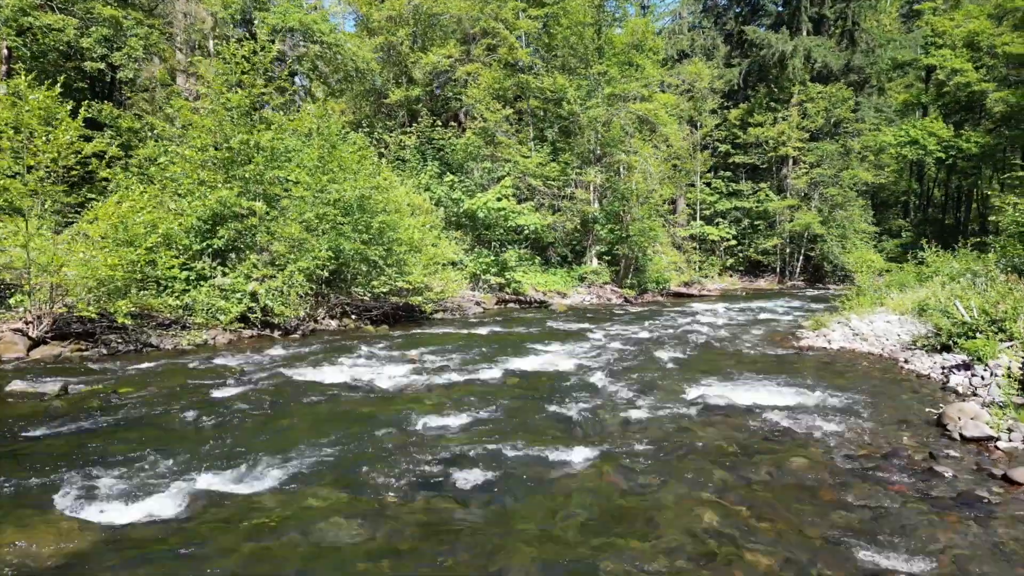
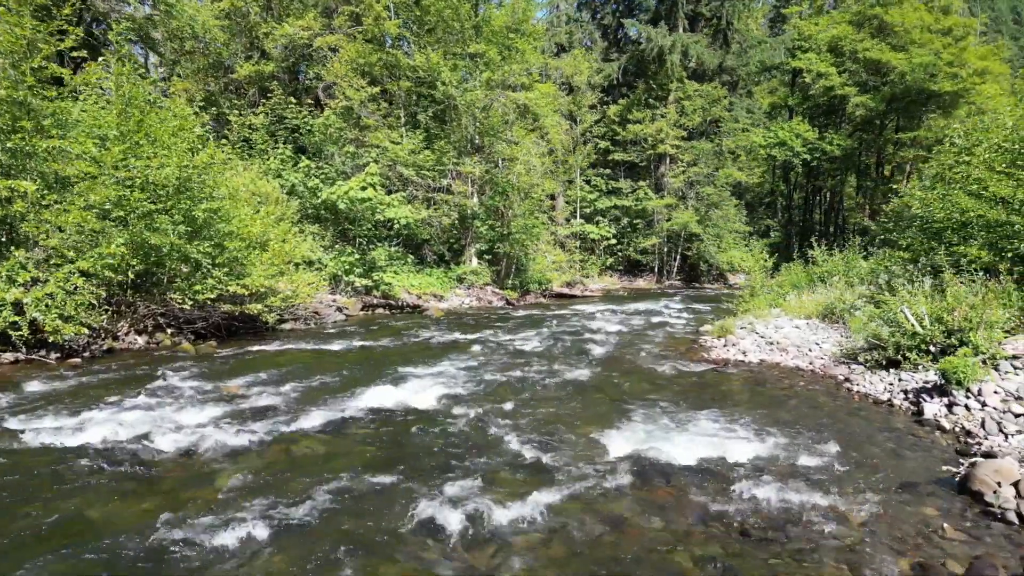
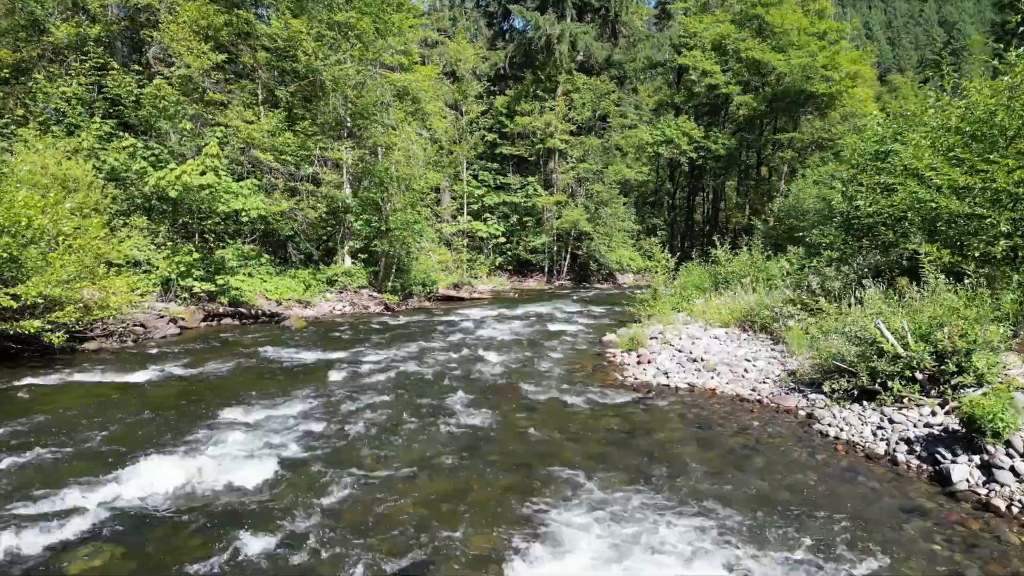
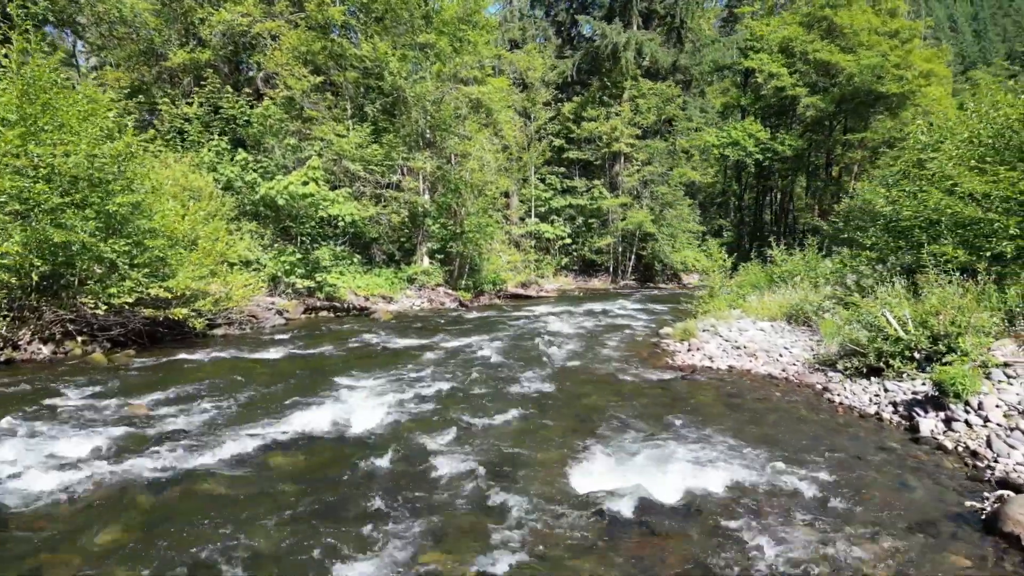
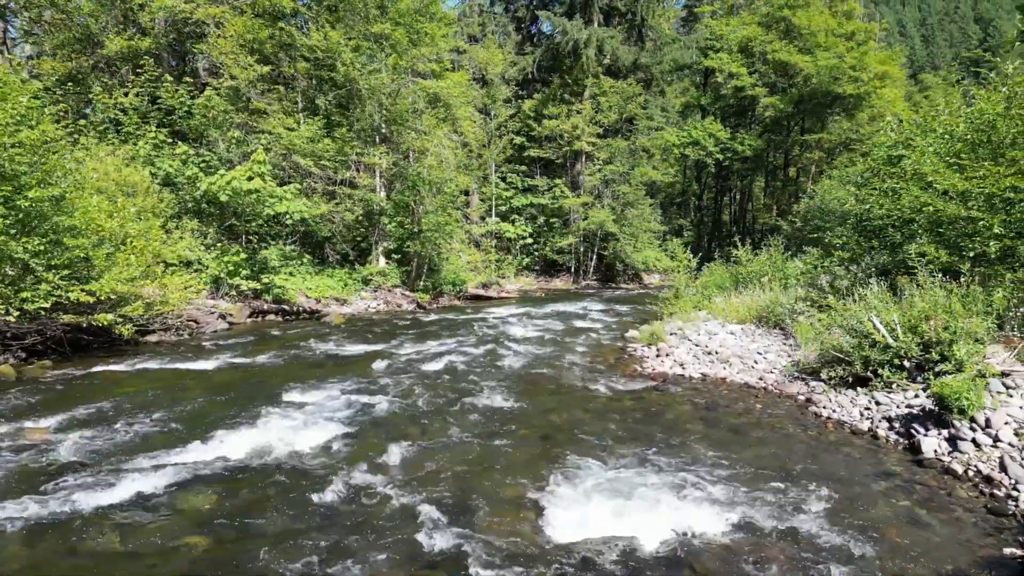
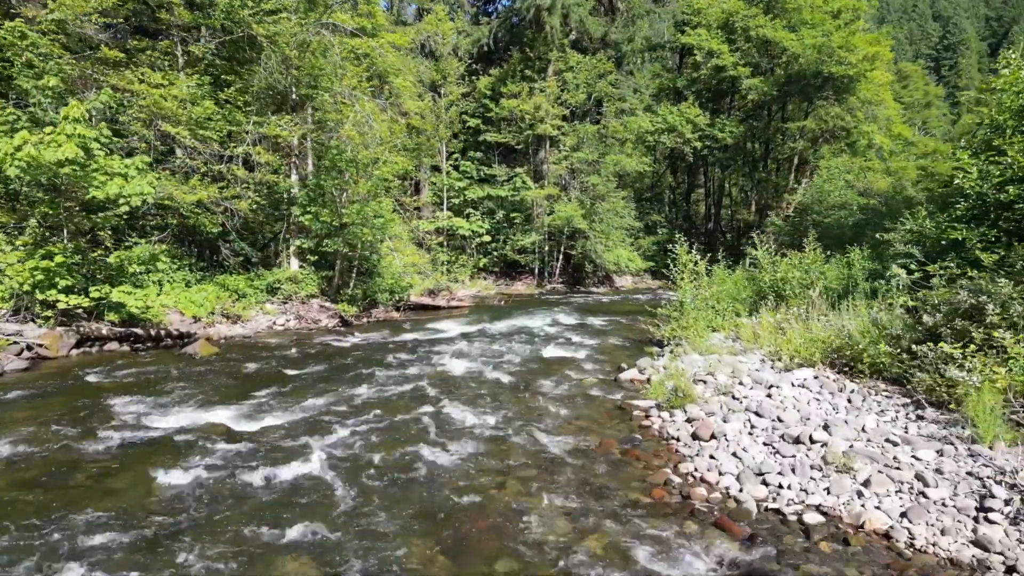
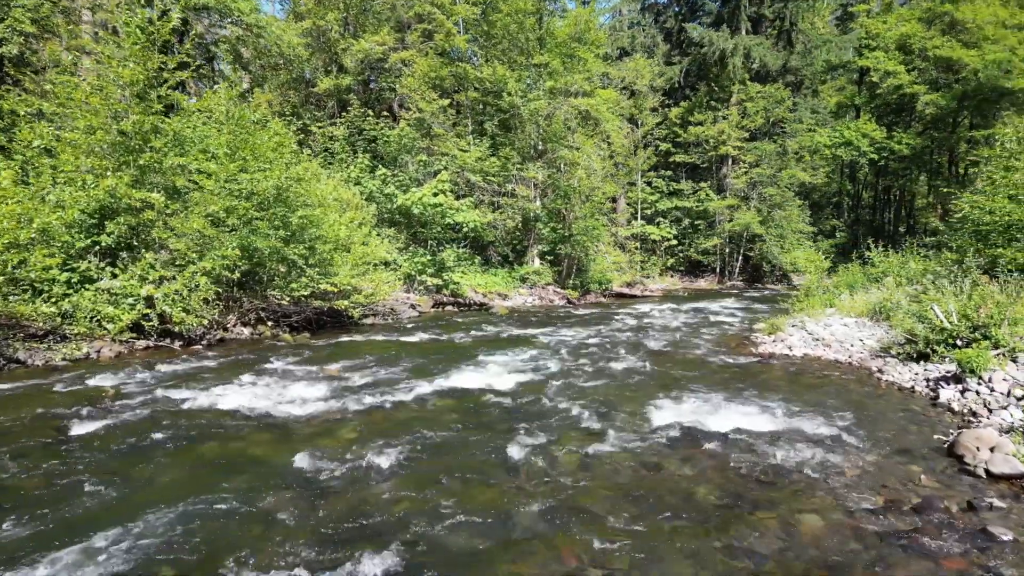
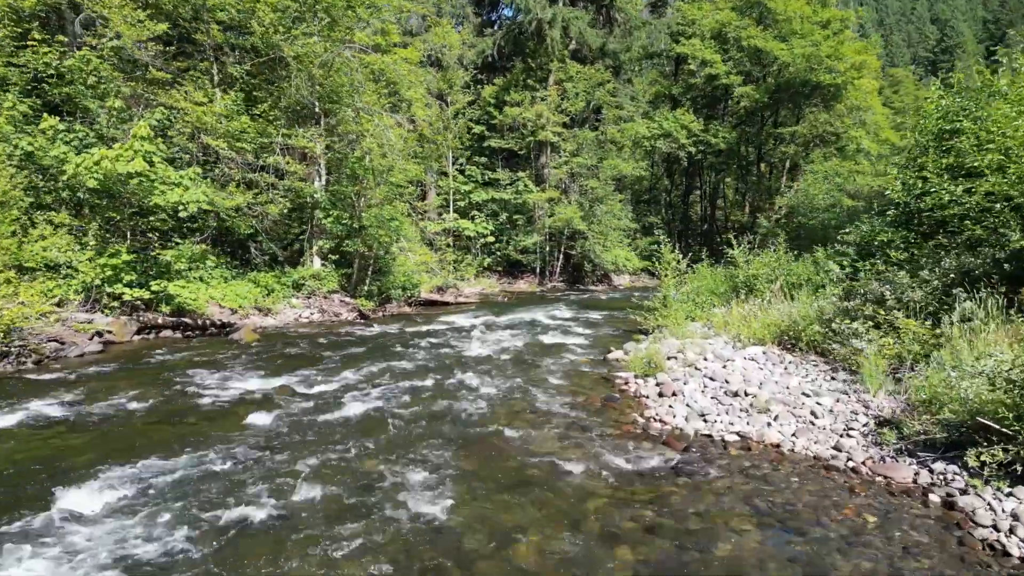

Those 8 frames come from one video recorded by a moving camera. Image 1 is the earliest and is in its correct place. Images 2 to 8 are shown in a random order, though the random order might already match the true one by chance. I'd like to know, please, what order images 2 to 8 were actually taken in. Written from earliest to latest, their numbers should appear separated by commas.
7, 2, 4, 5, 3, 8, 6
